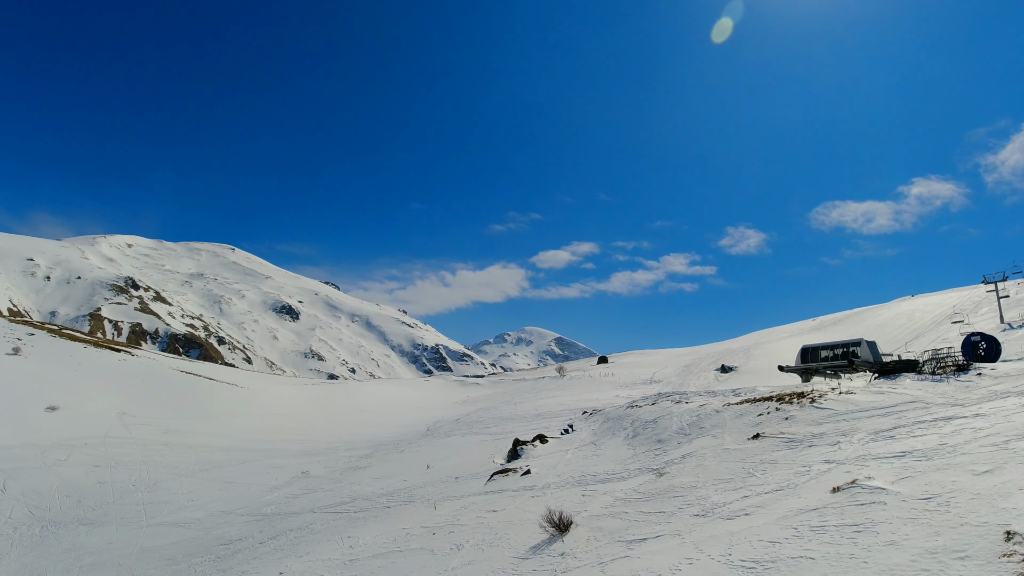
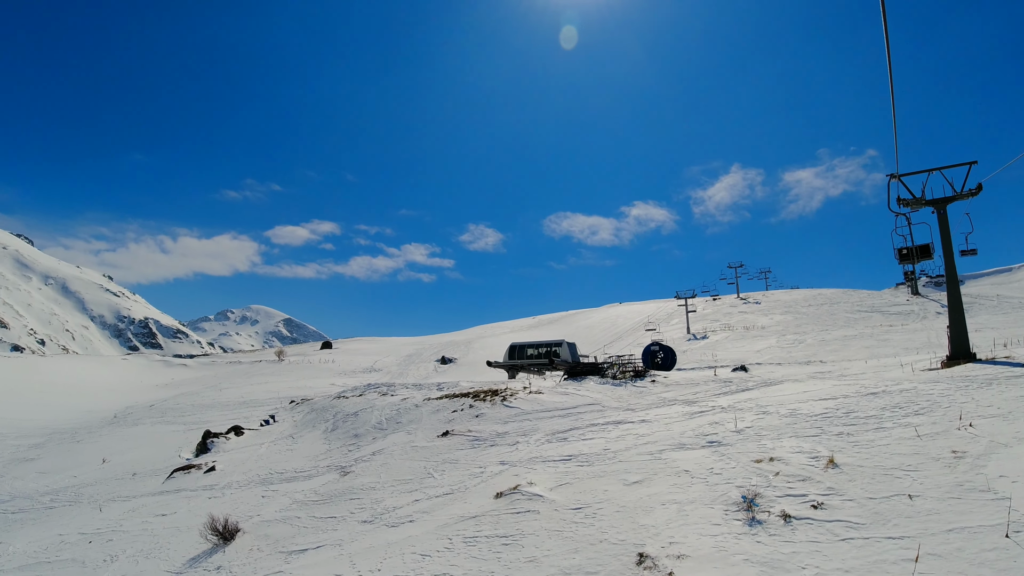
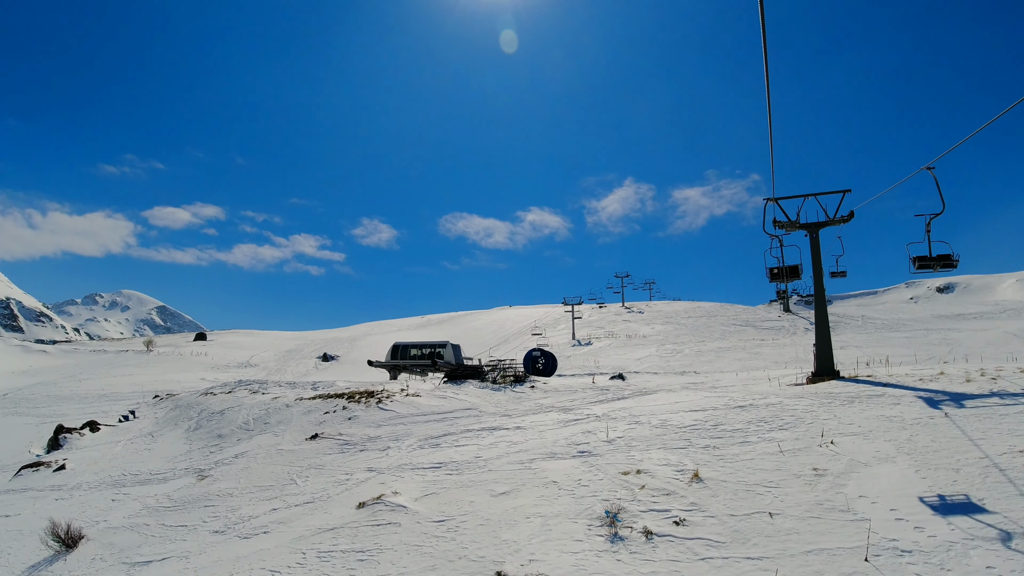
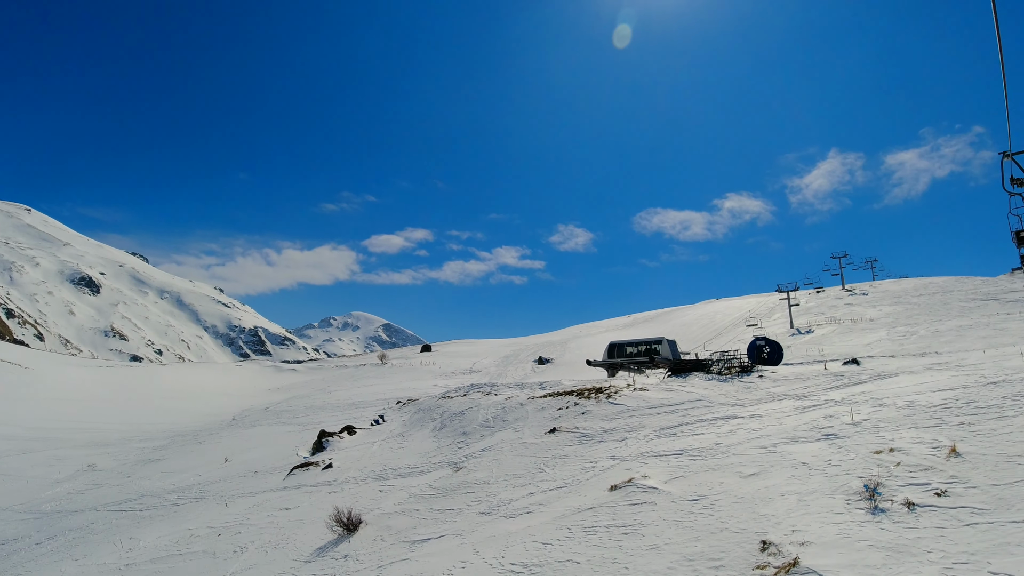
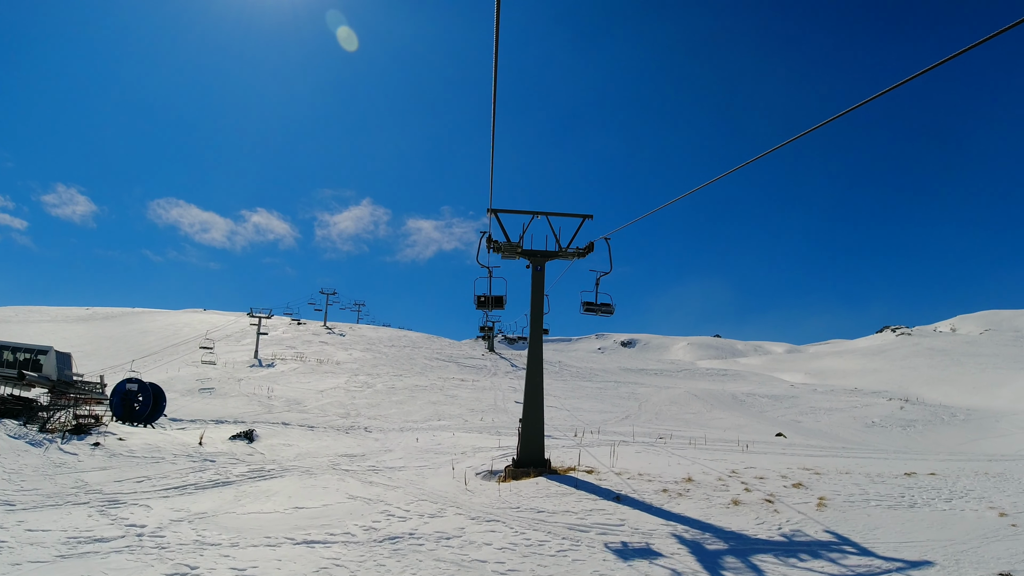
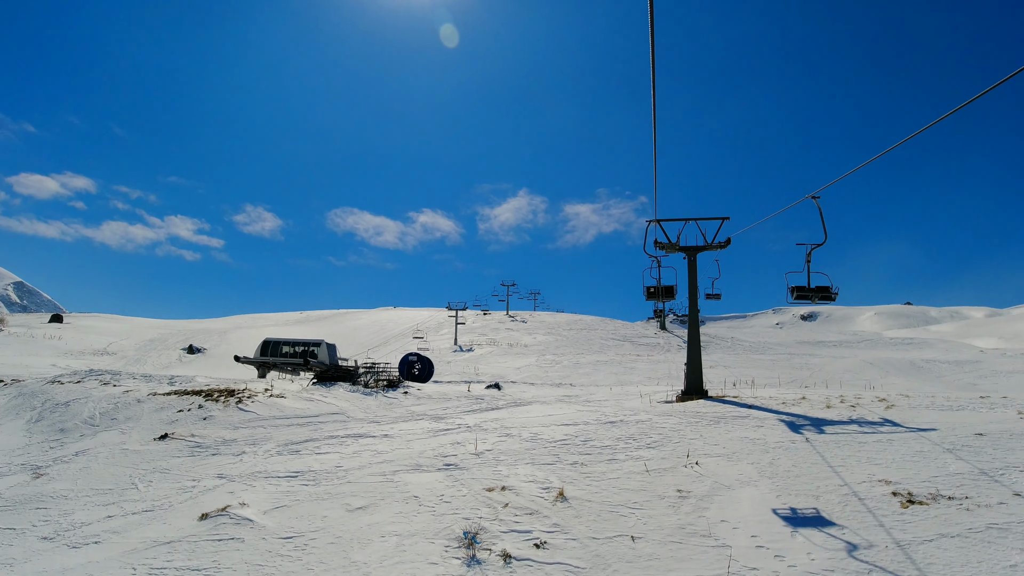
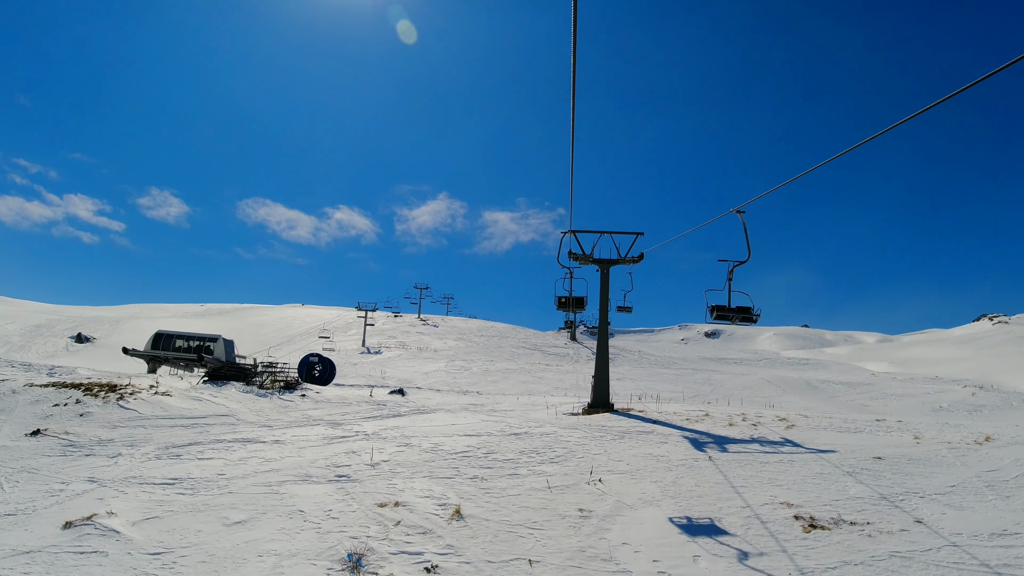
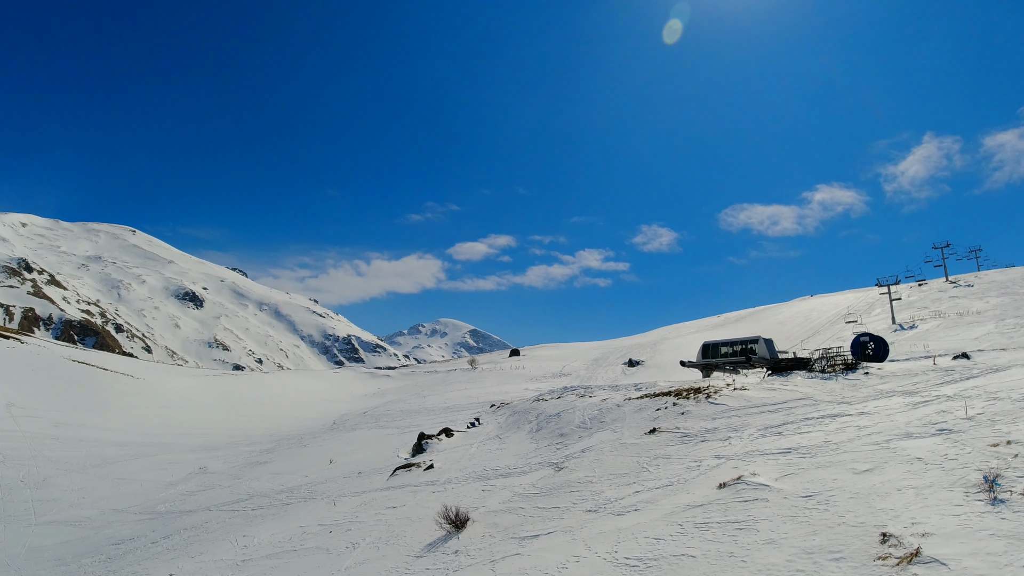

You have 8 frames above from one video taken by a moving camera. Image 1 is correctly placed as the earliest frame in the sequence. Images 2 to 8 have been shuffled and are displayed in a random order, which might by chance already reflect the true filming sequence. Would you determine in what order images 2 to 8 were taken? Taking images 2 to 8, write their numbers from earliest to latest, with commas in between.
8, 4, 2, 3, 6, 7, 5
